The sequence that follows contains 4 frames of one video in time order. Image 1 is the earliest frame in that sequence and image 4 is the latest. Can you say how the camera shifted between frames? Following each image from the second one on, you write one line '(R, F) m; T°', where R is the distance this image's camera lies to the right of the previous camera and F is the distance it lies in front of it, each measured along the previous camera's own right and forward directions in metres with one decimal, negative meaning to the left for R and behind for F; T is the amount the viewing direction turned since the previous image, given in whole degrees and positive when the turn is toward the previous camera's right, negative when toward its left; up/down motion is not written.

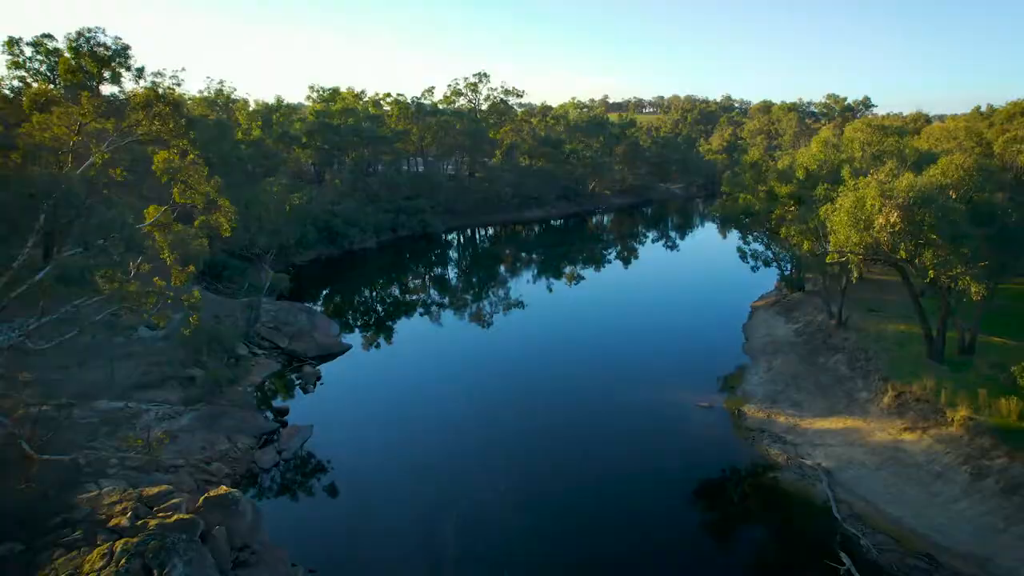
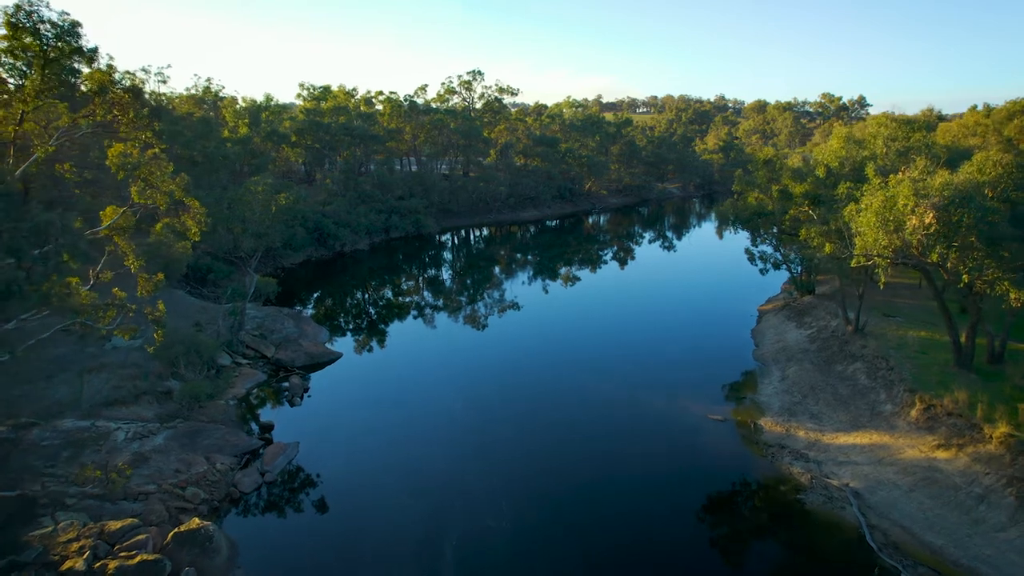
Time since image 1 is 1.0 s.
(-0.3, +1.5) m; +1°
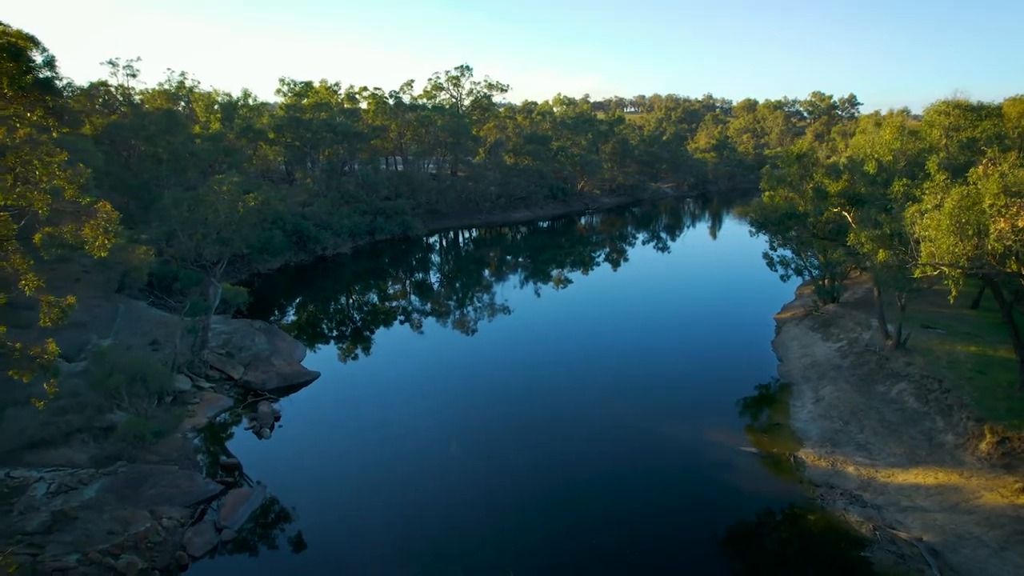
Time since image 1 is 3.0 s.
(-0.5, +3.1) m; +1°
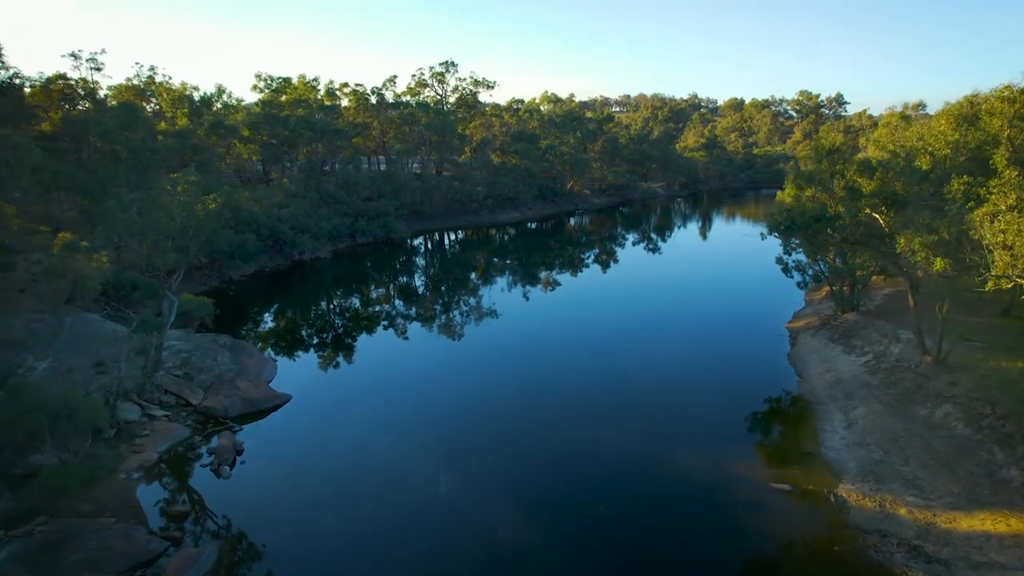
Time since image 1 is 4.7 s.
(-0.4, +2.7) m; +1°
